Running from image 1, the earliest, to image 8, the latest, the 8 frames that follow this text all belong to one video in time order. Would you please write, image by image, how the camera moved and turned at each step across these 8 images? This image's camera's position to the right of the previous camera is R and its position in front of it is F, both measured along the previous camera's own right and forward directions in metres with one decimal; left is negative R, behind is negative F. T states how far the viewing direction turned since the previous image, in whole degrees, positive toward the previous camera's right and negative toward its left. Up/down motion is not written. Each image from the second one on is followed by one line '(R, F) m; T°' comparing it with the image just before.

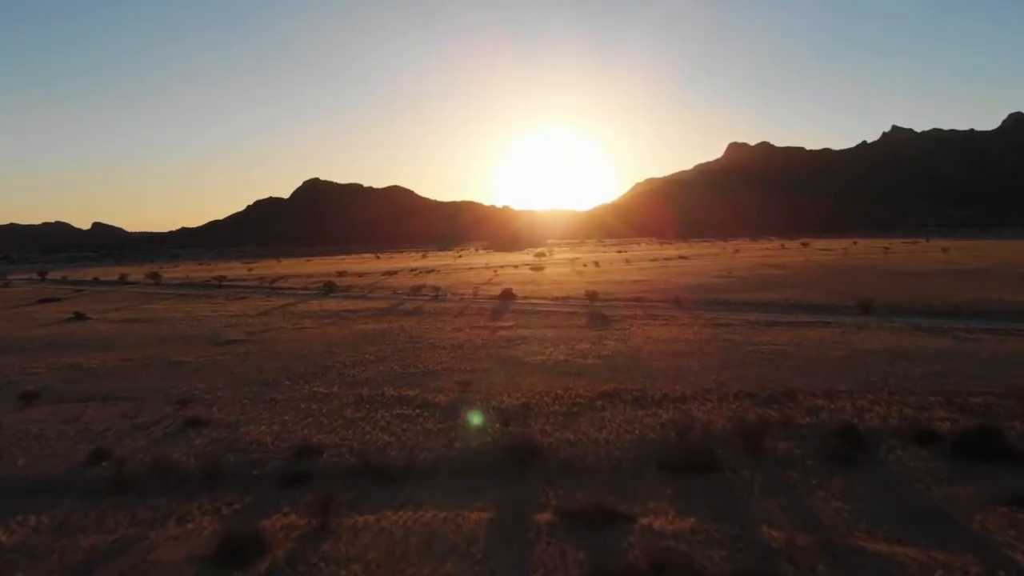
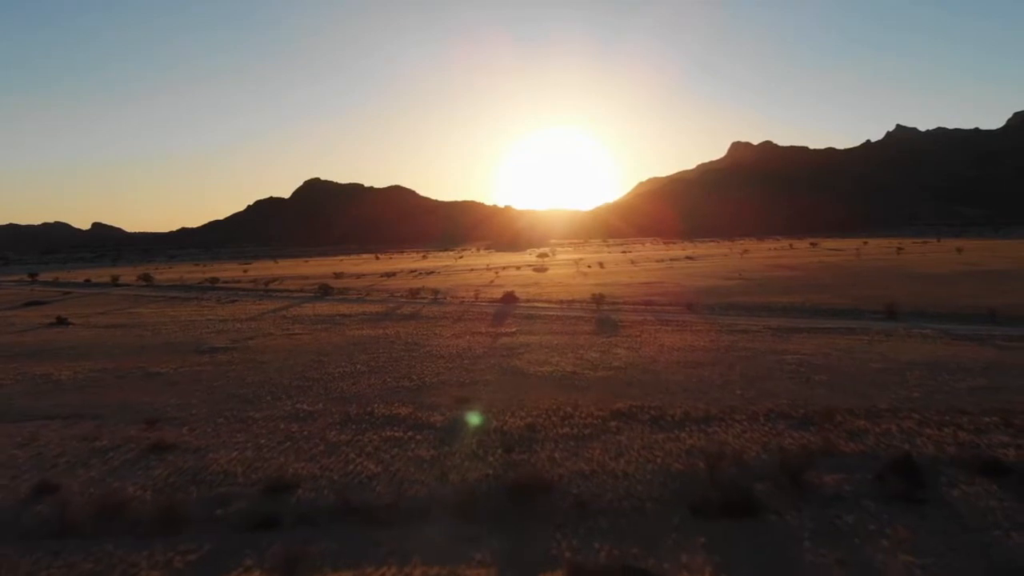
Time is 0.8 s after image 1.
(0.0, +2.5) m; 0°
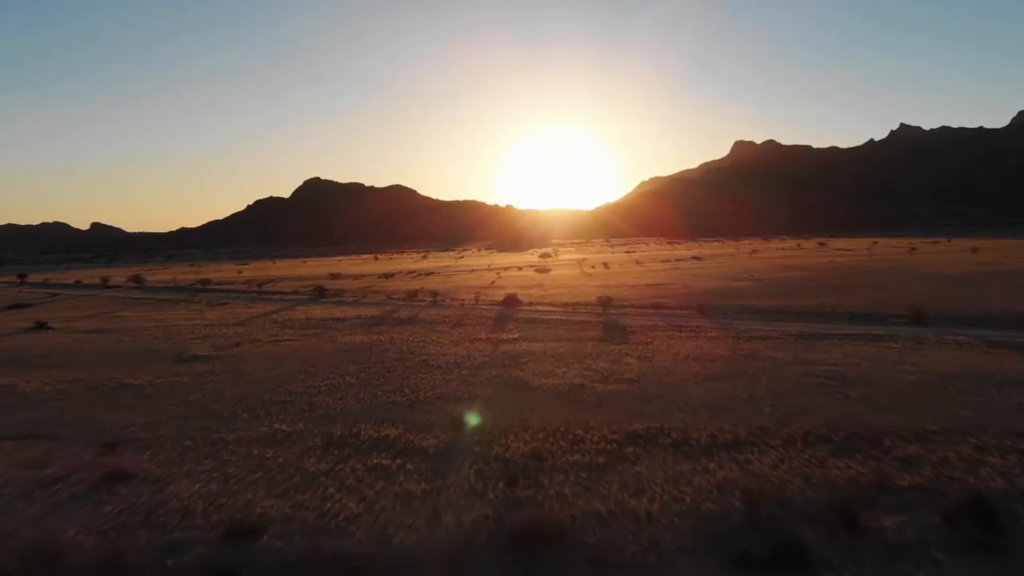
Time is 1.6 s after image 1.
(0.0, +2.4) m; 0°
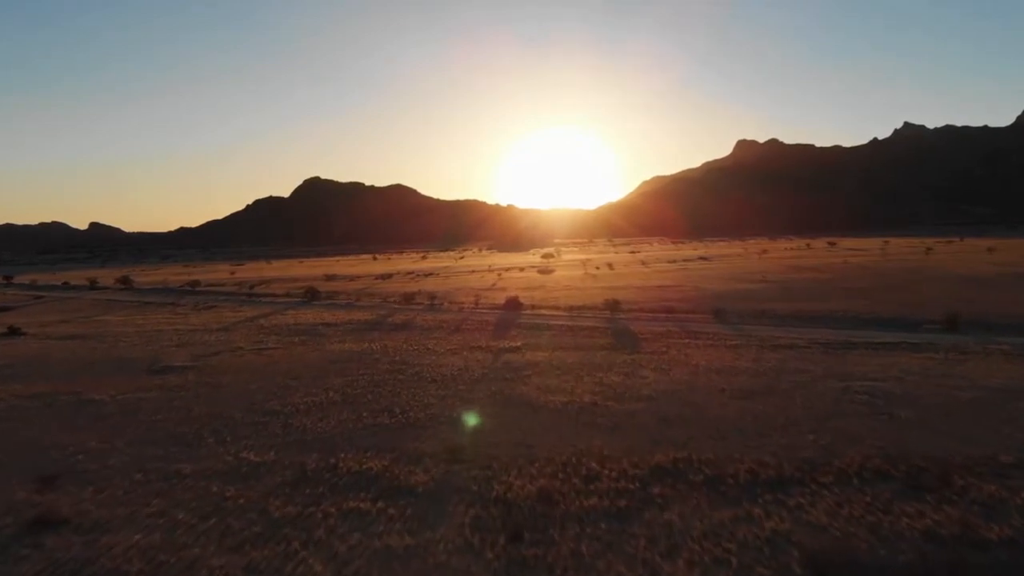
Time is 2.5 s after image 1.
(0.0, +2.8) m; 0°
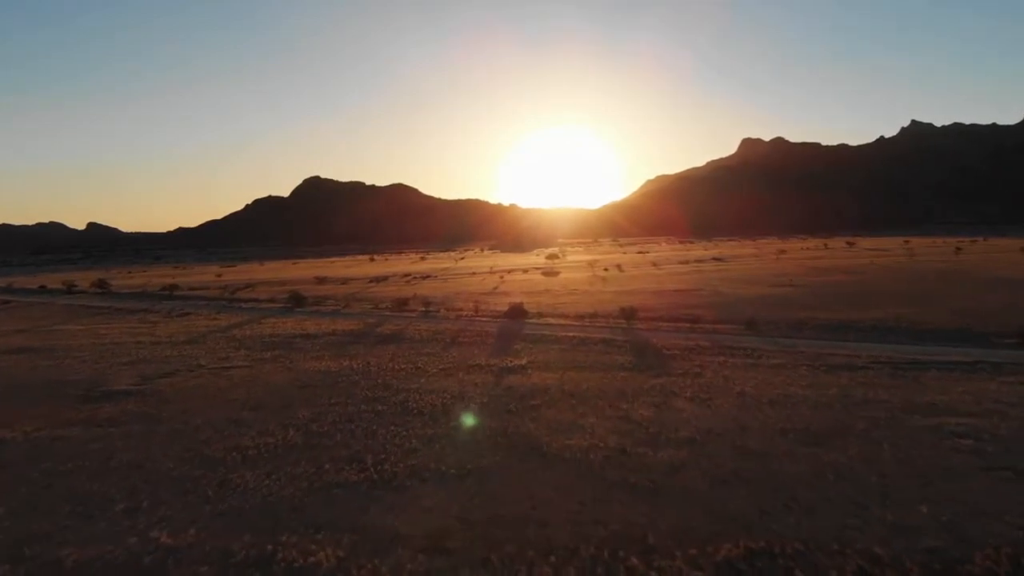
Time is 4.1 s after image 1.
(-0.1, +4.9) m; 0°
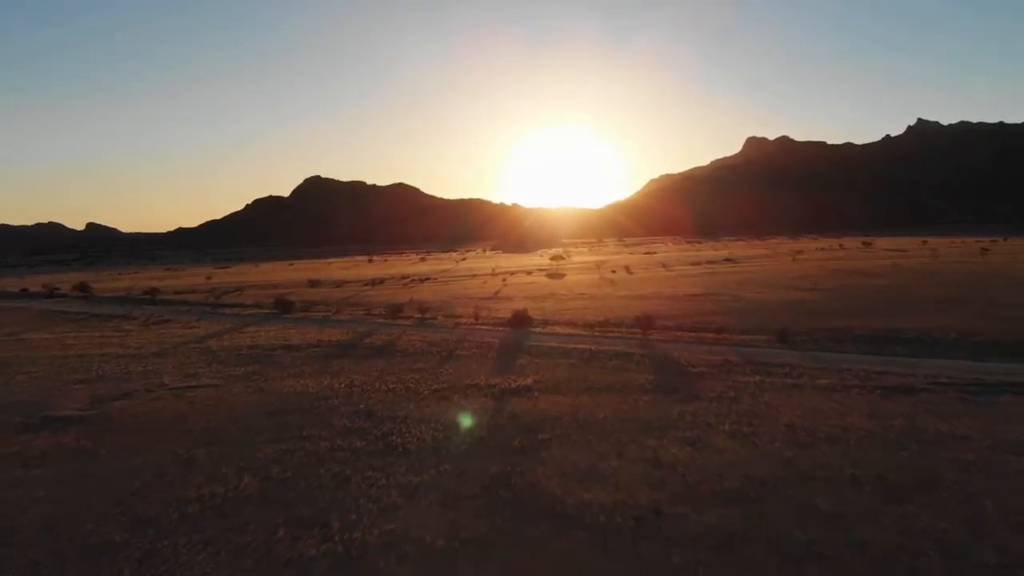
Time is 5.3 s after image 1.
(0.0, +3.7) m; 0°
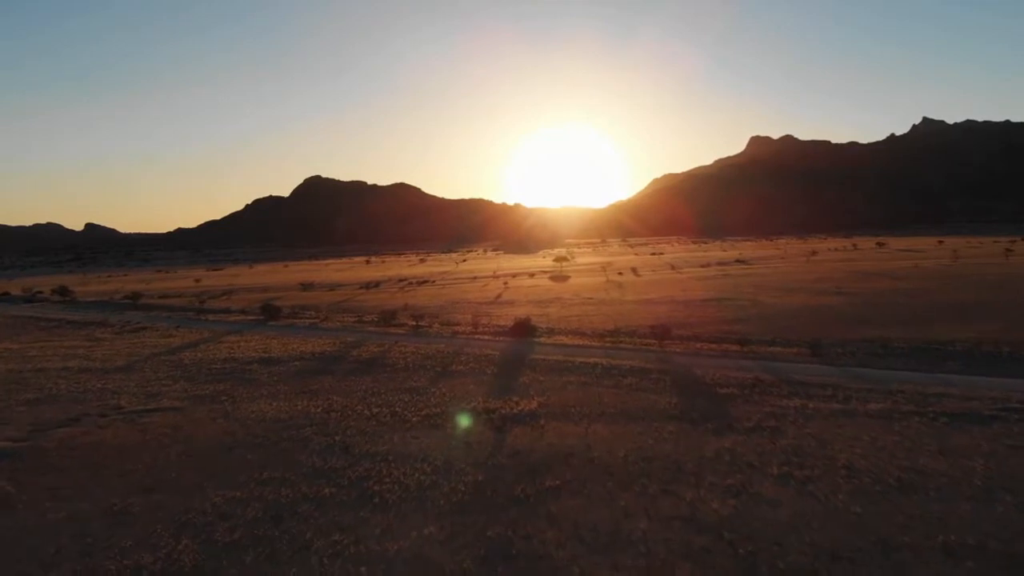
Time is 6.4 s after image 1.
(0.0, +3.3) m; 0°
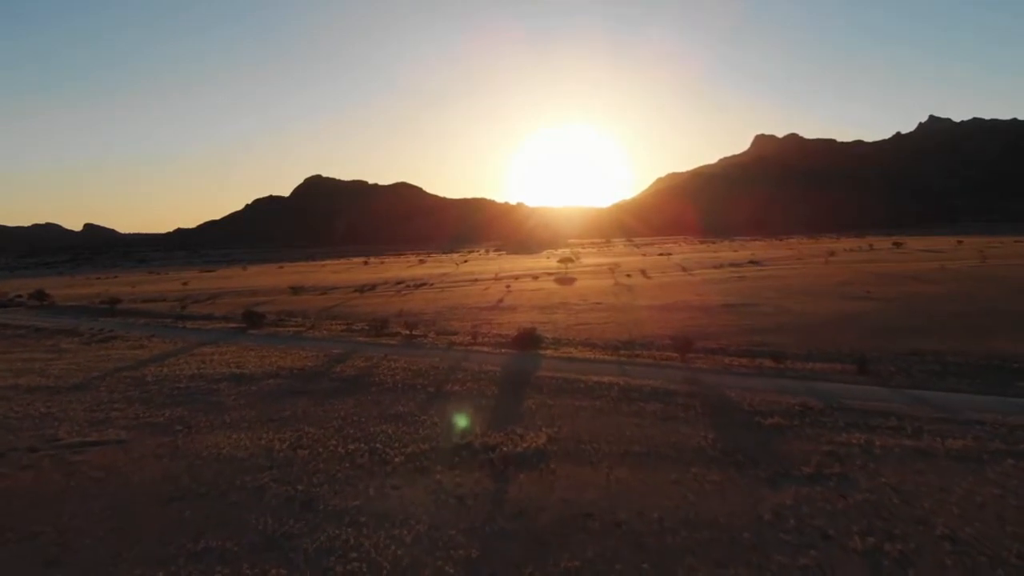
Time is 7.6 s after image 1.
(0.0, +3.6) m; 0°
